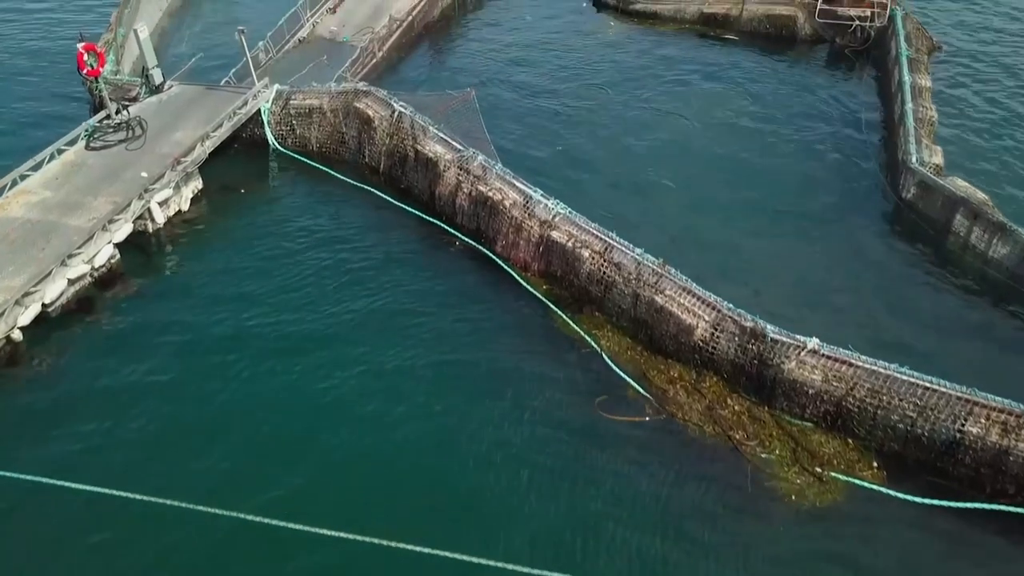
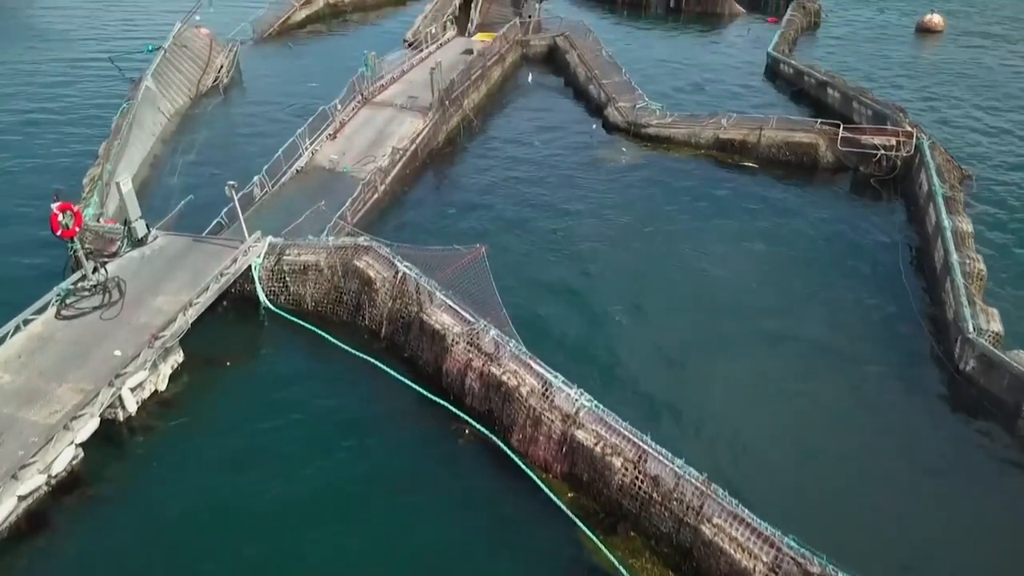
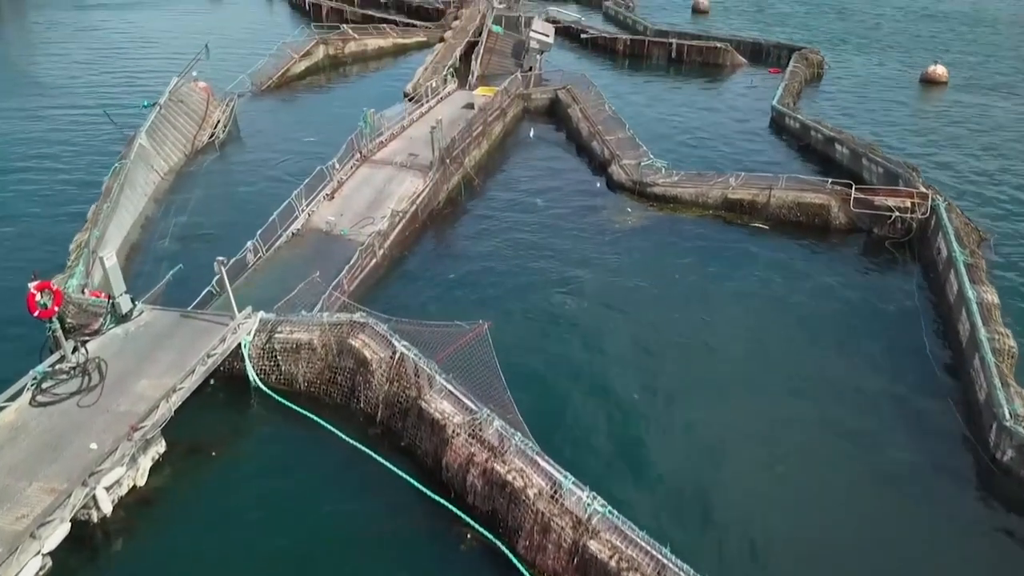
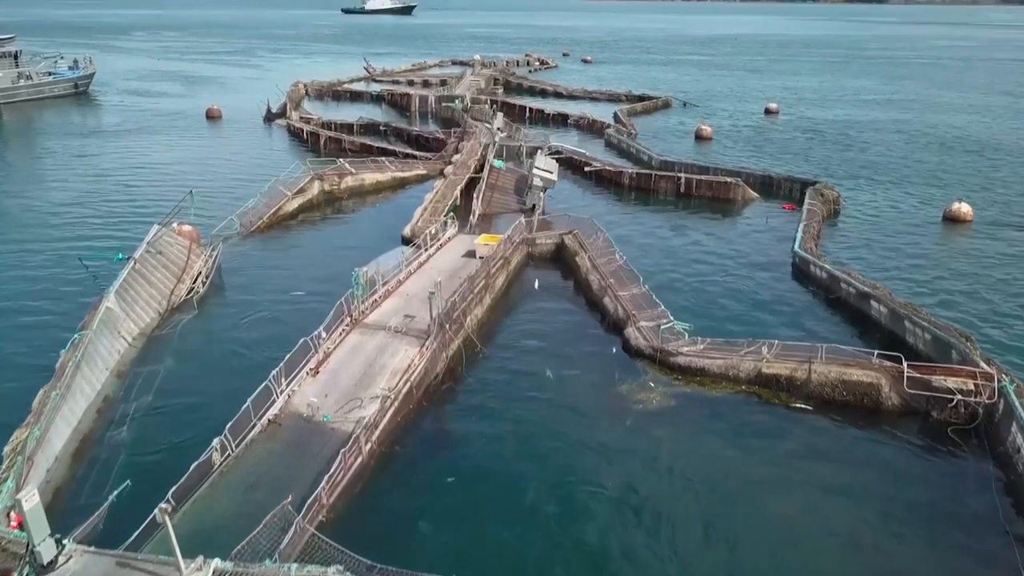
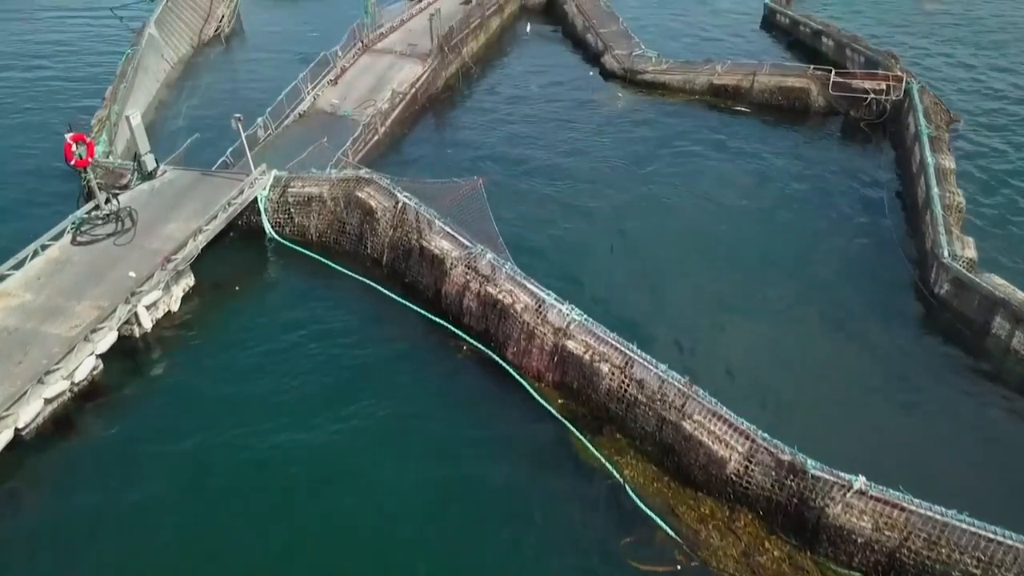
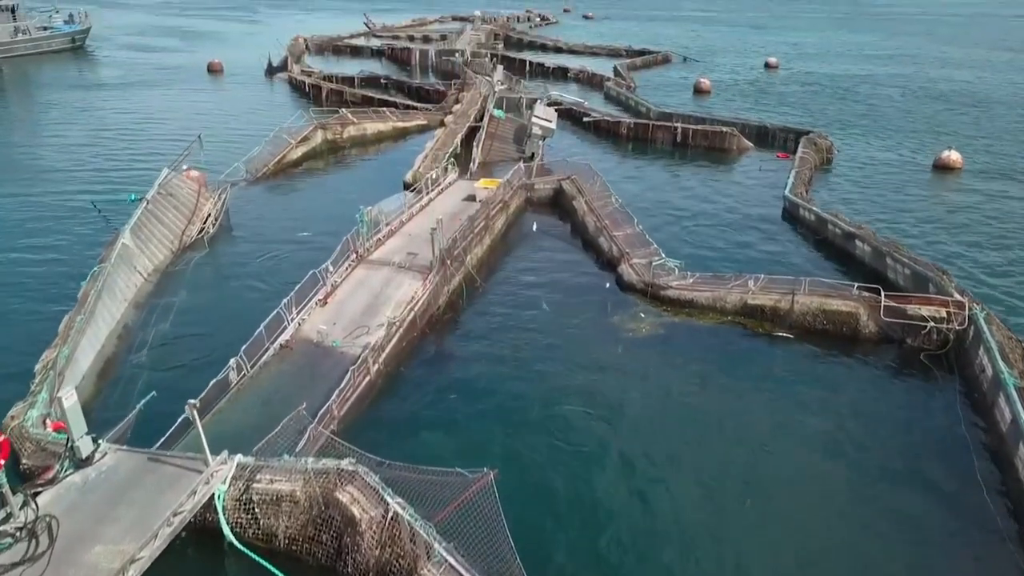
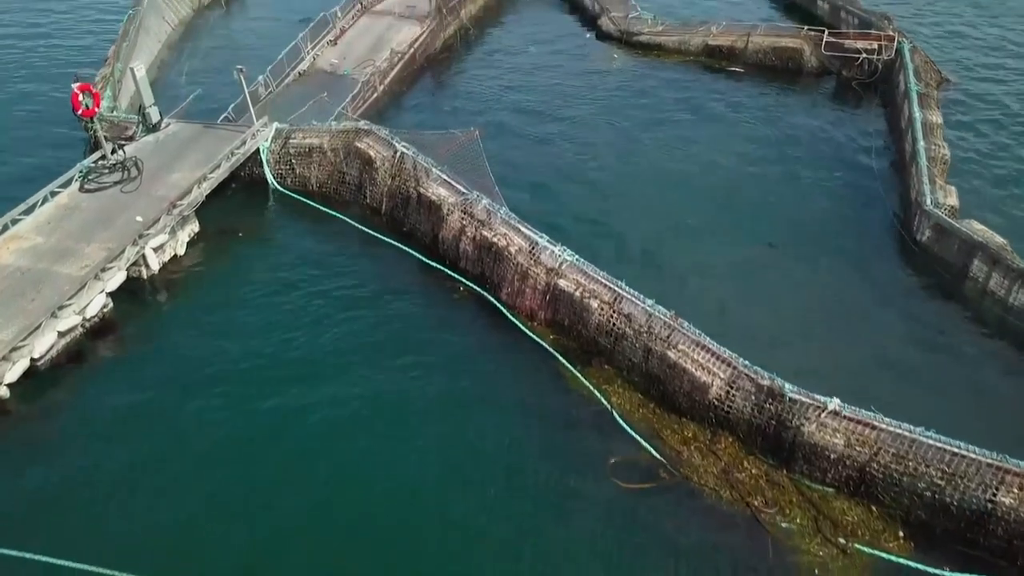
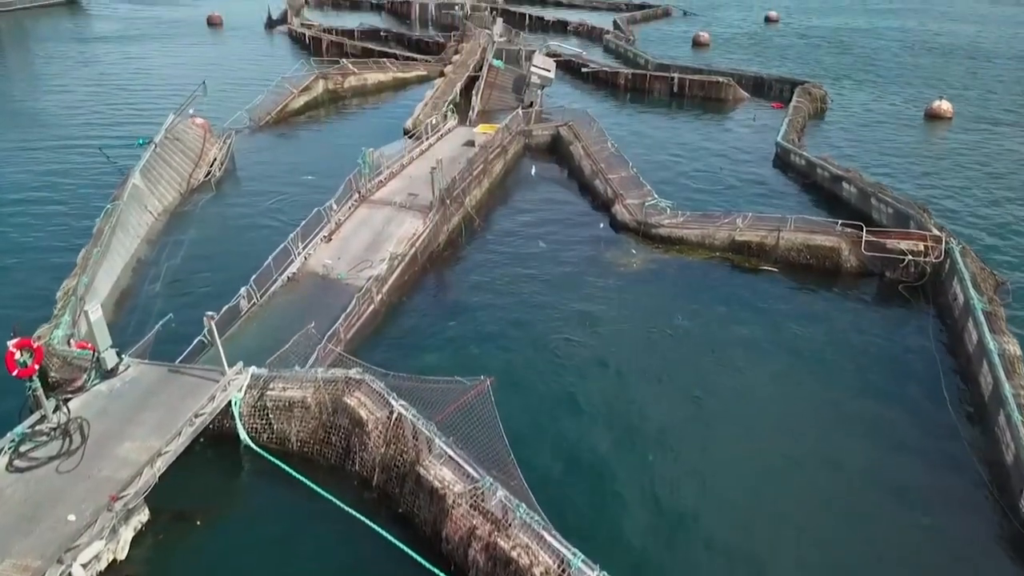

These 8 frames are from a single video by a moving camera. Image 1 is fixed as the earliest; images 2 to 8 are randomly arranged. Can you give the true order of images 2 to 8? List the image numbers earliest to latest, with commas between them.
7, 5, 2, 3, 8, 6, 4
